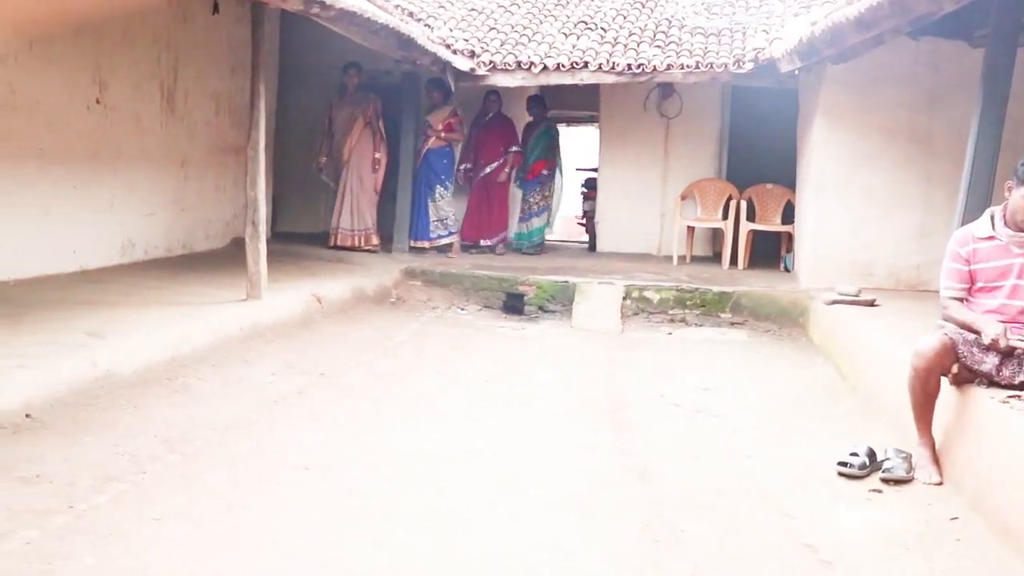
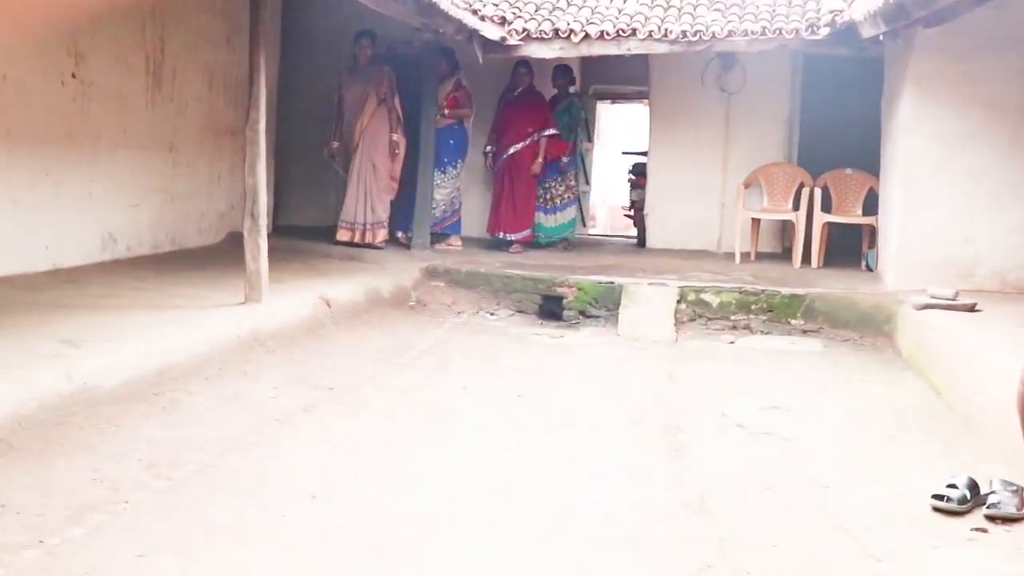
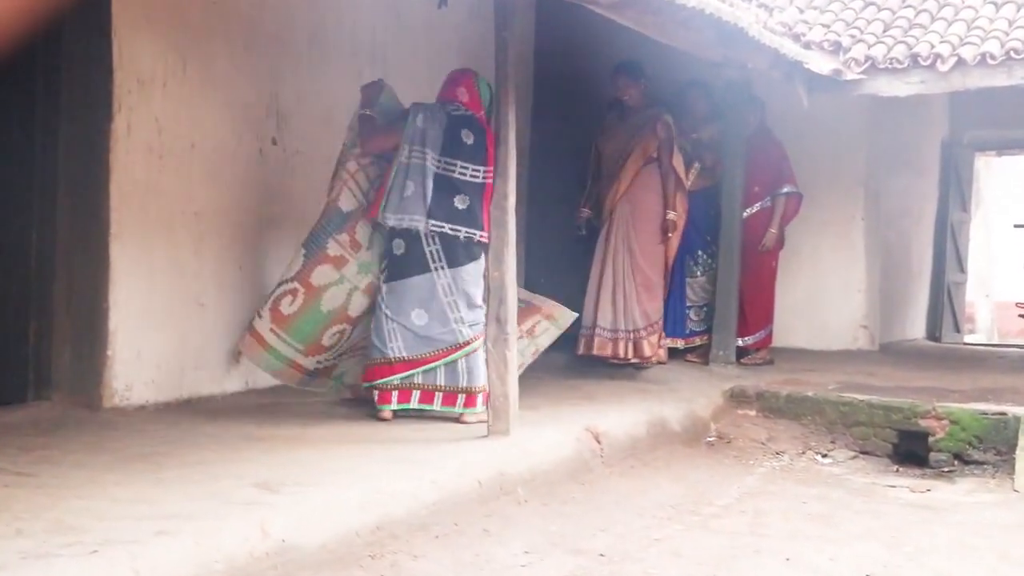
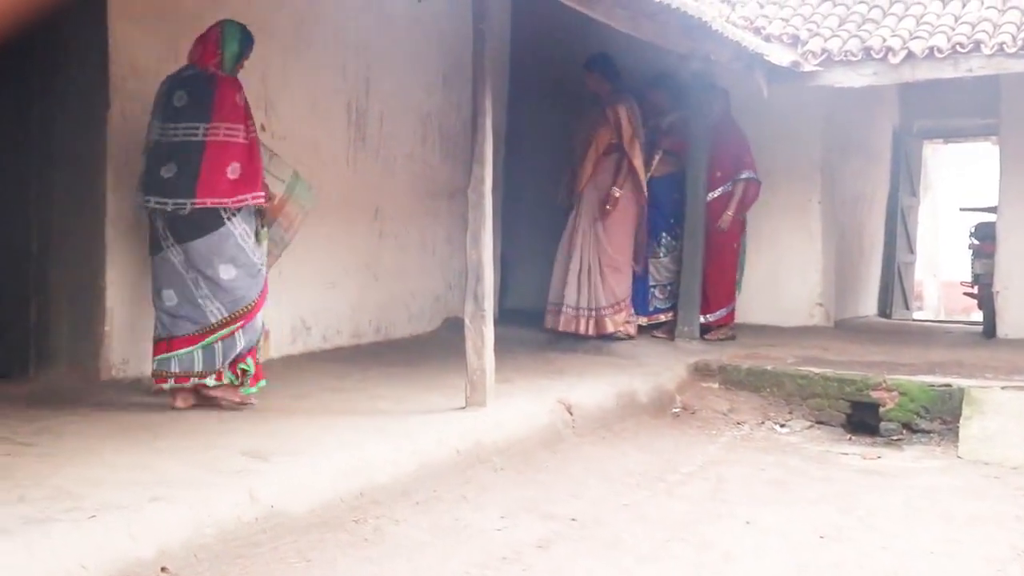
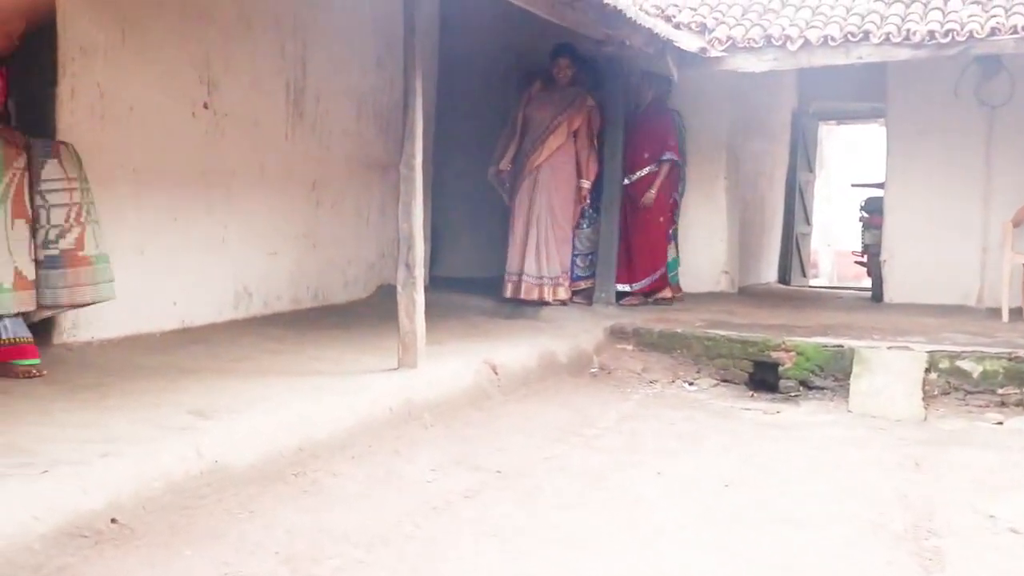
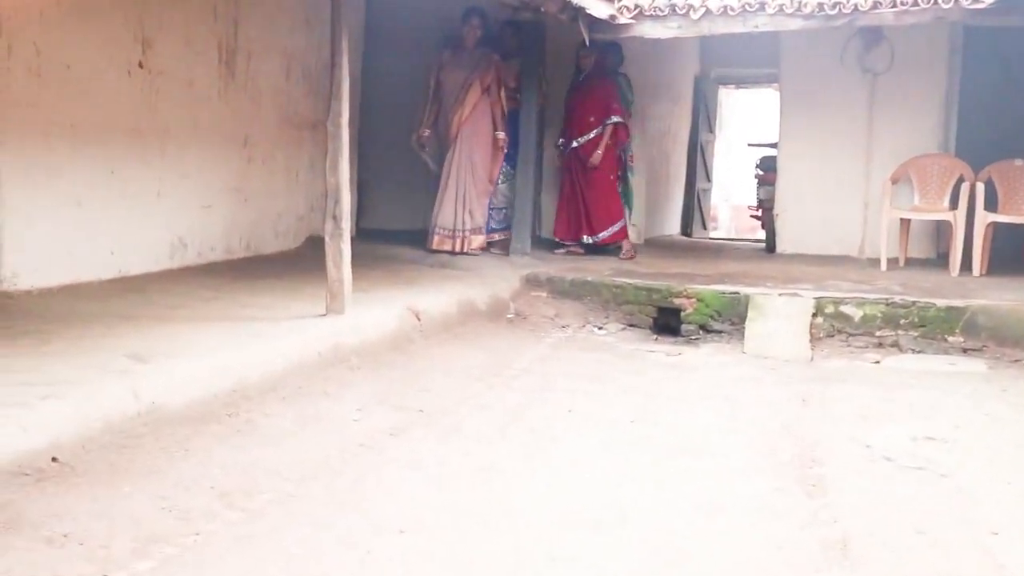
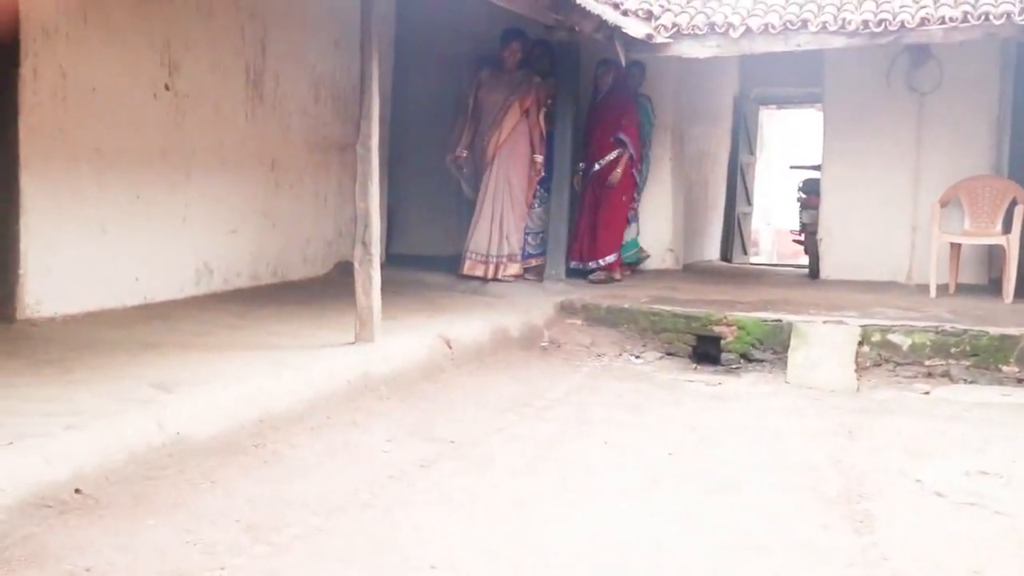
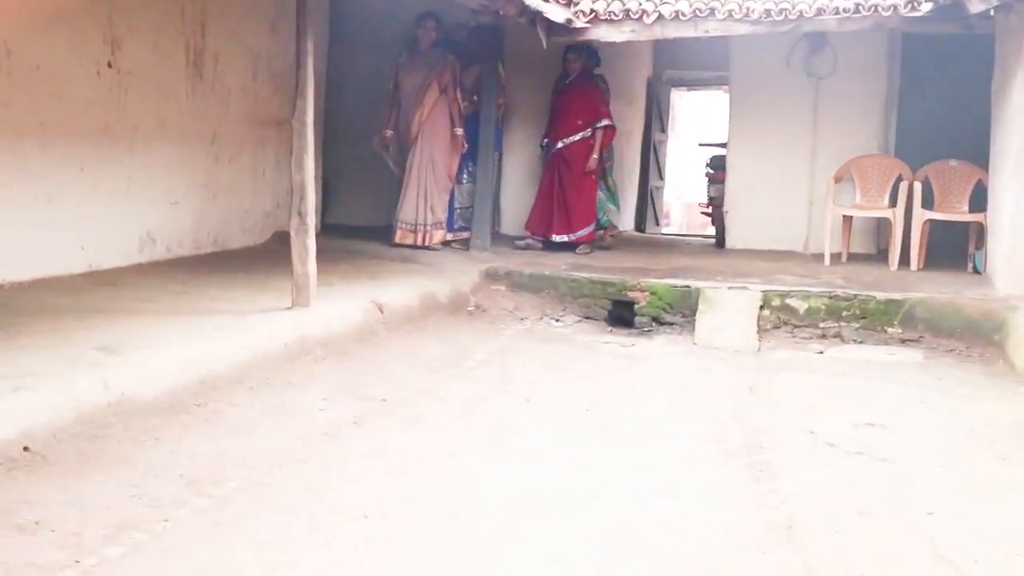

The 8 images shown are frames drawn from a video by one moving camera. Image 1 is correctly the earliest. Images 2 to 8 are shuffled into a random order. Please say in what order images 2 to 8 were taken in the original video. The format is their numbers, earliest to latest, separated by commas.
2, 8, 6, 7, 5, 4, 3
